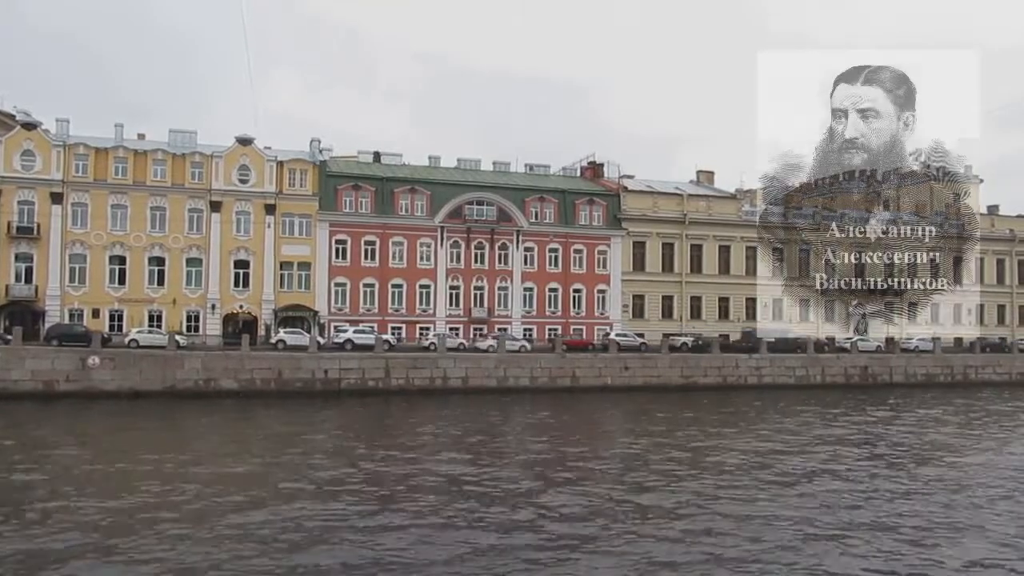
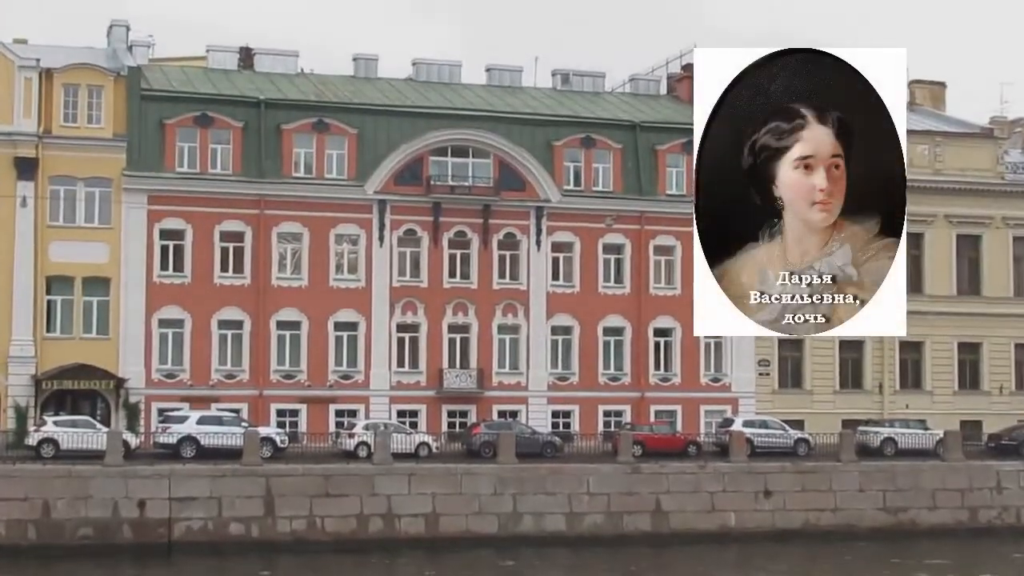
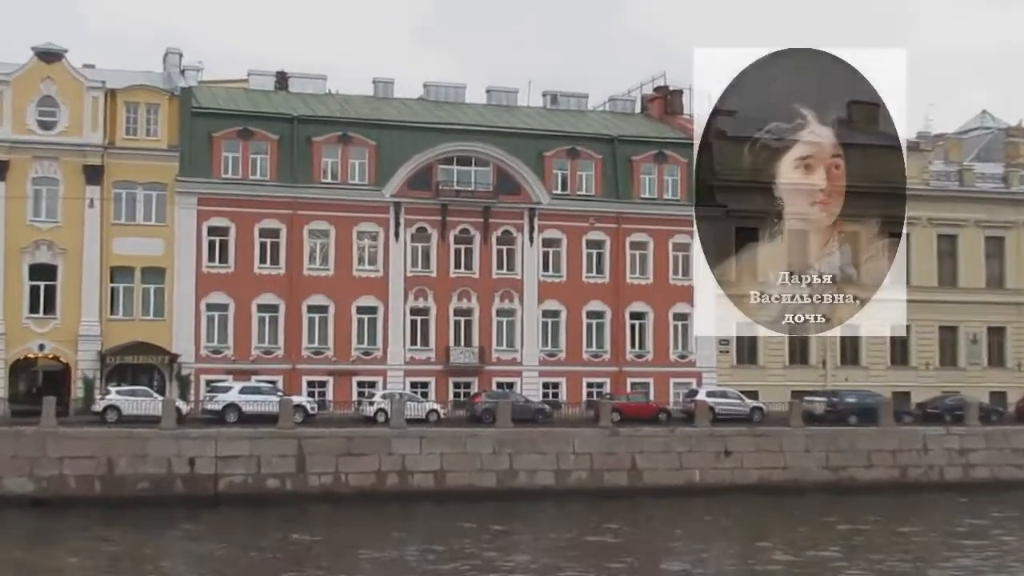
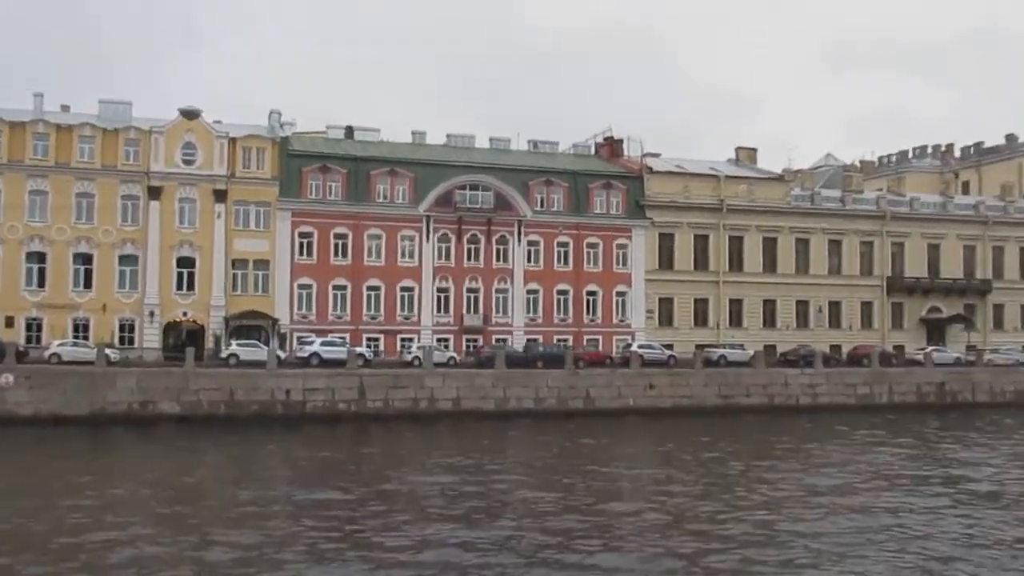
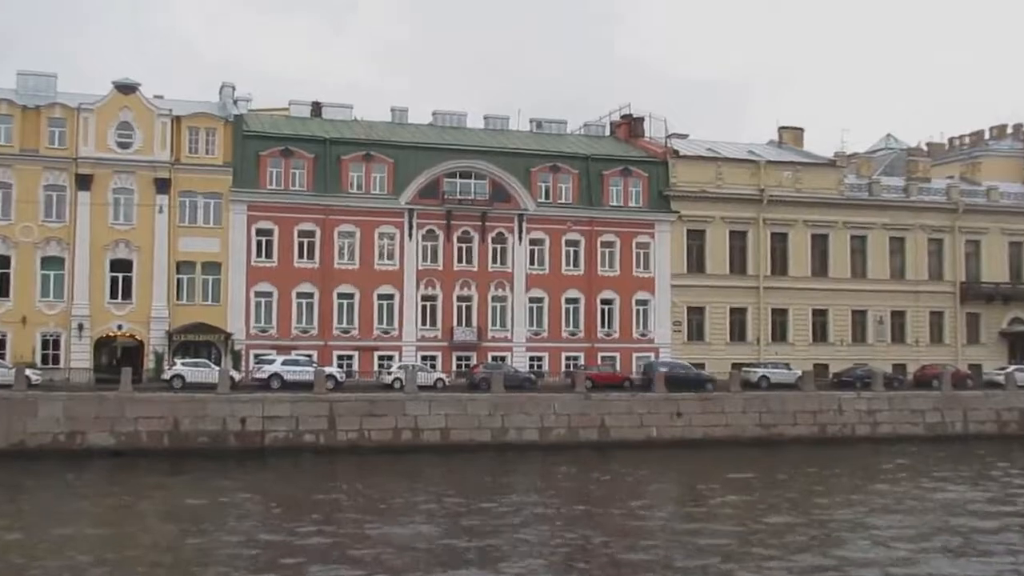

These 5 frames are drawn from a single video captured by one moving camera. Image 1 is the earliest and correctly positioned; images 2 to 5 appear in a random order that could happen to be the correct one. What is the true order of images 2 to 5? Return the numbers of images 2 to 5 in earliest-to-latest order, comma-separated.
4, 5, 3, 2
